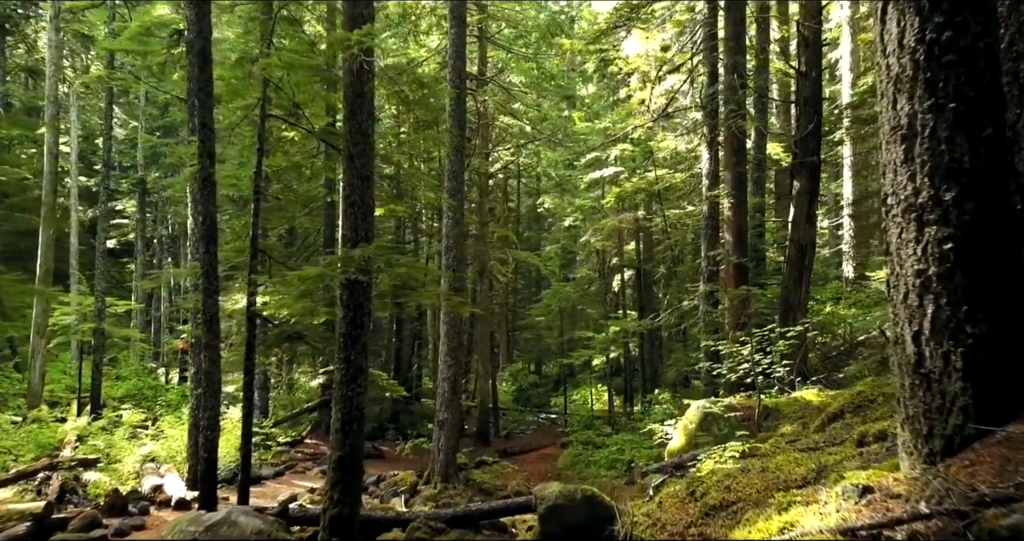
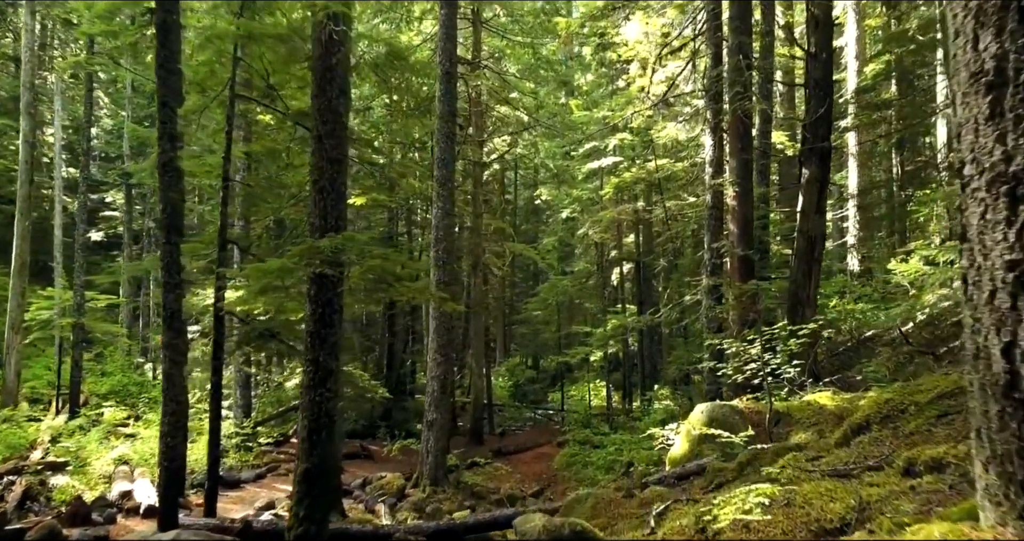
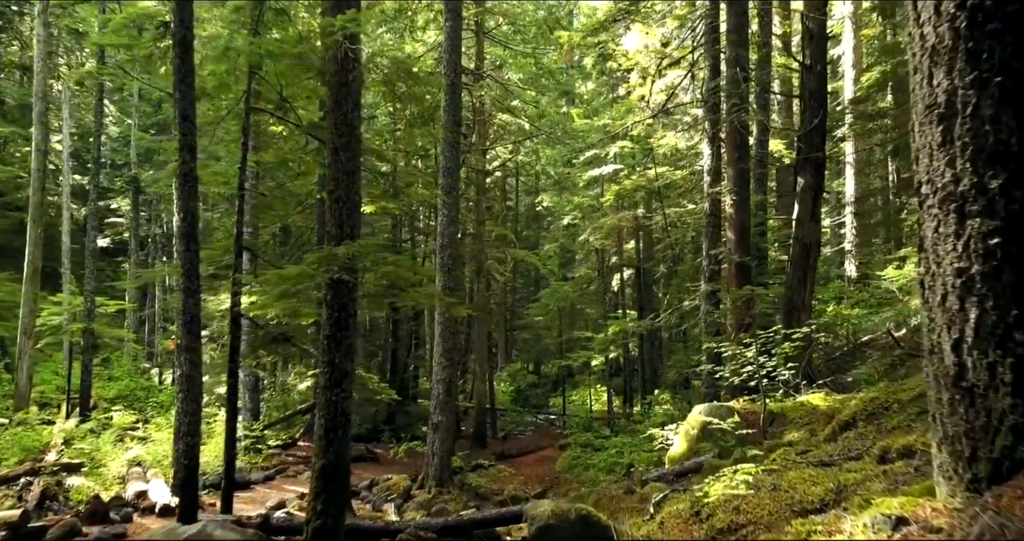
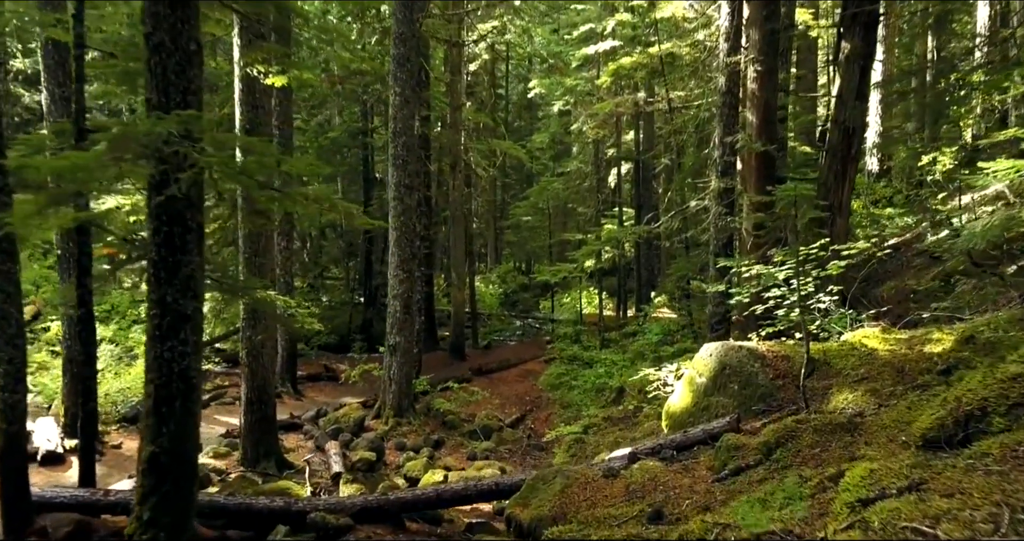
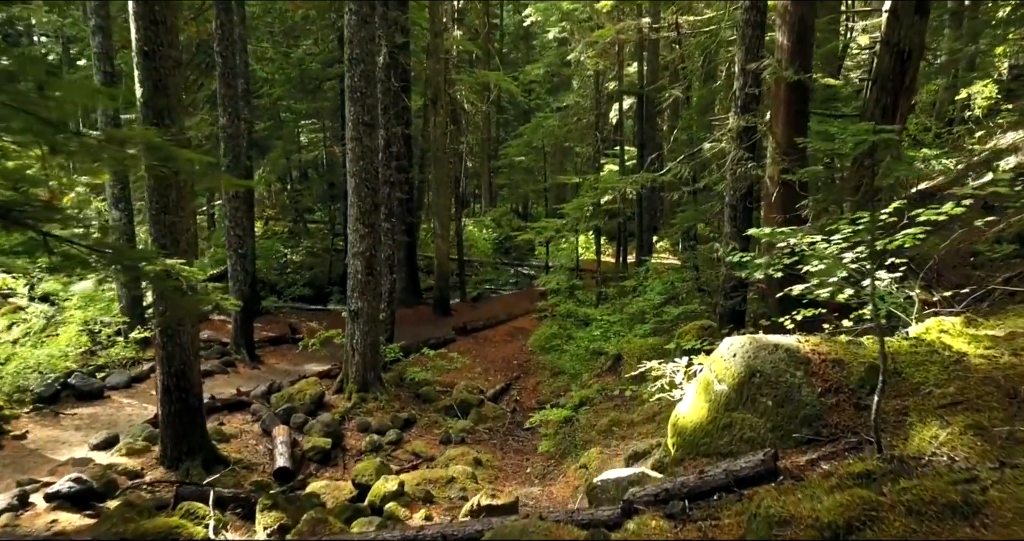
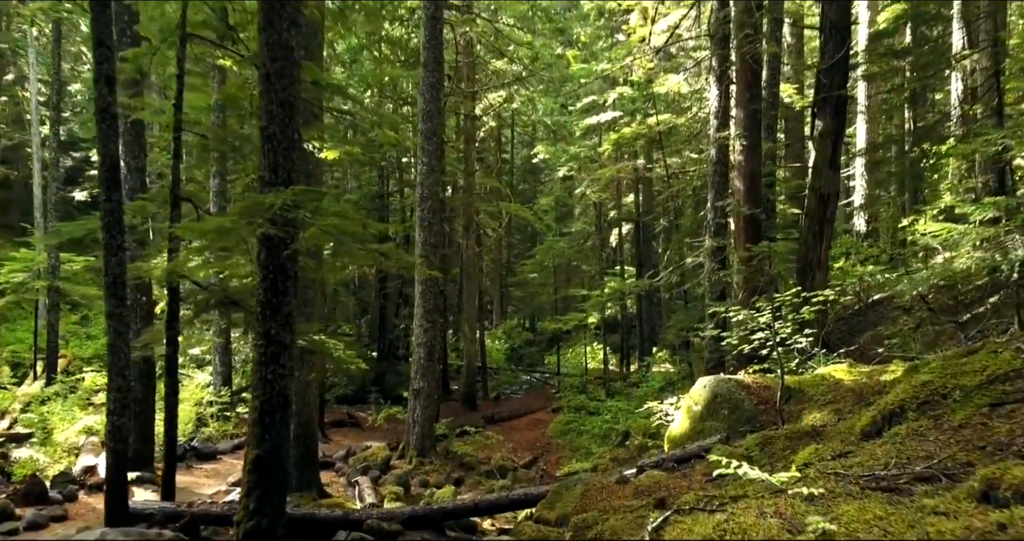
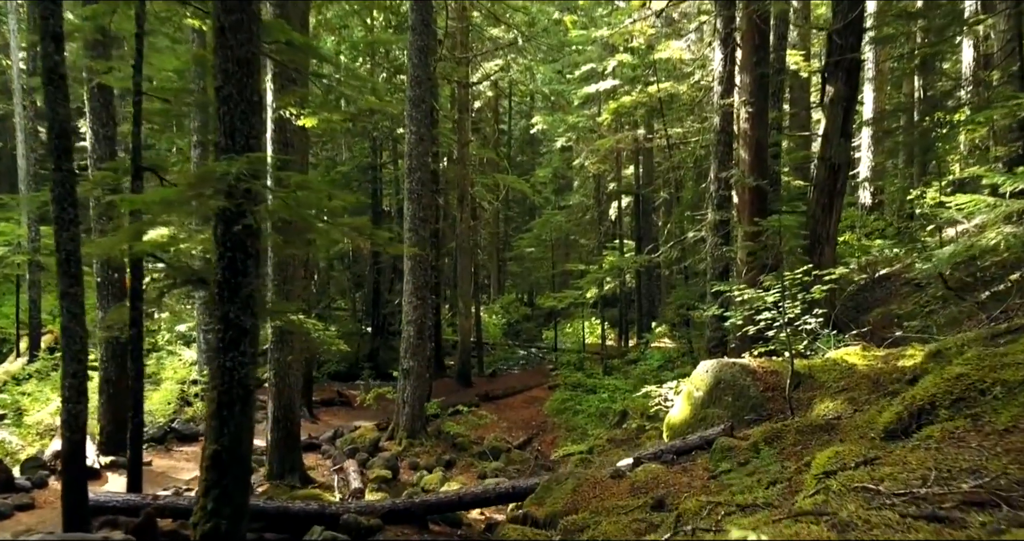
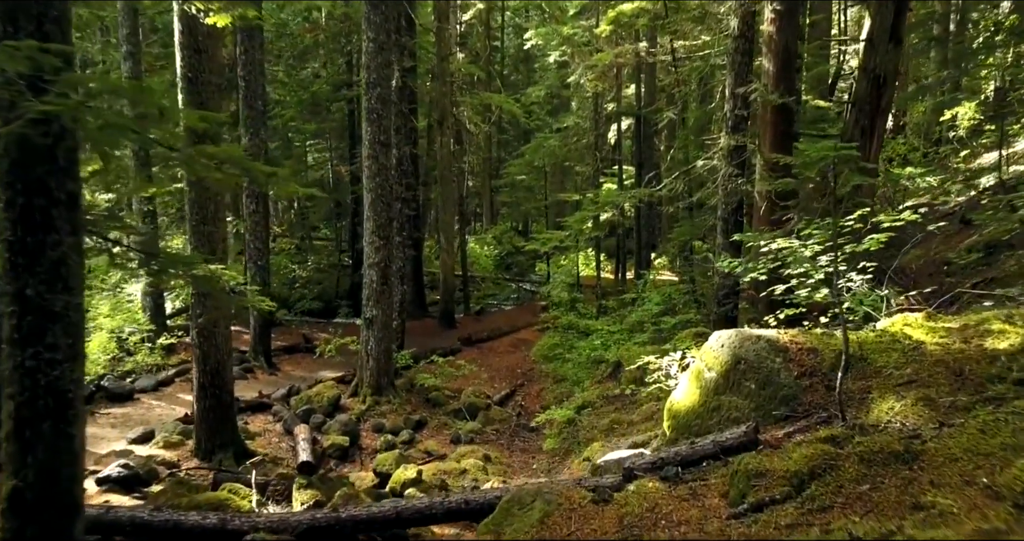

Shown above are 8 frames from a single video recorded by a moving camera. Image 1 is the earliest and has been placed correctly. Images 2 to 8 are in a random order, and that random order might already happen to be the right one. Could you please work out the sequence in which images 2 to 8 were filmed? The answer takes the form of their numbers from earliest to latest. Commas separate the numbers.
3, 2, 6, 7, 4, 8, 5
